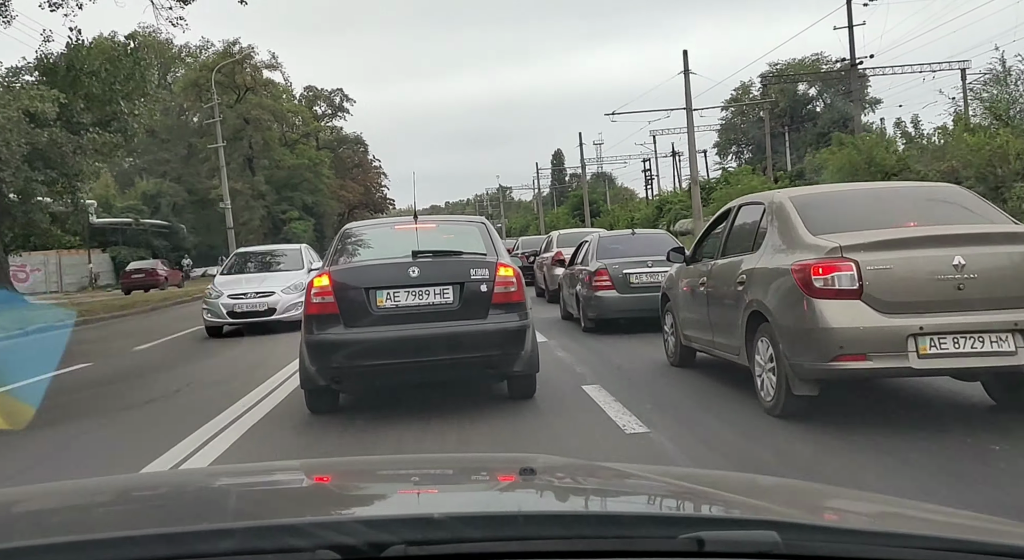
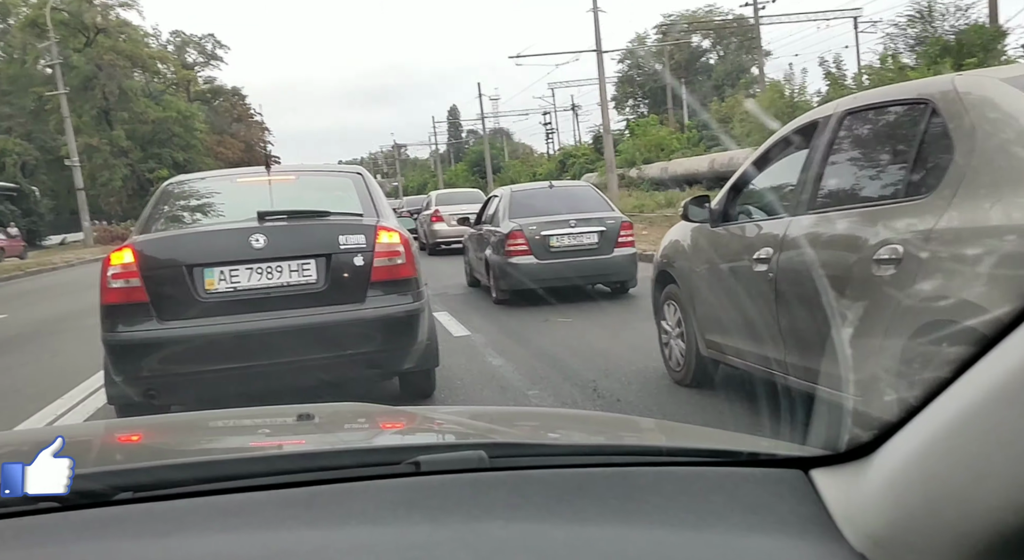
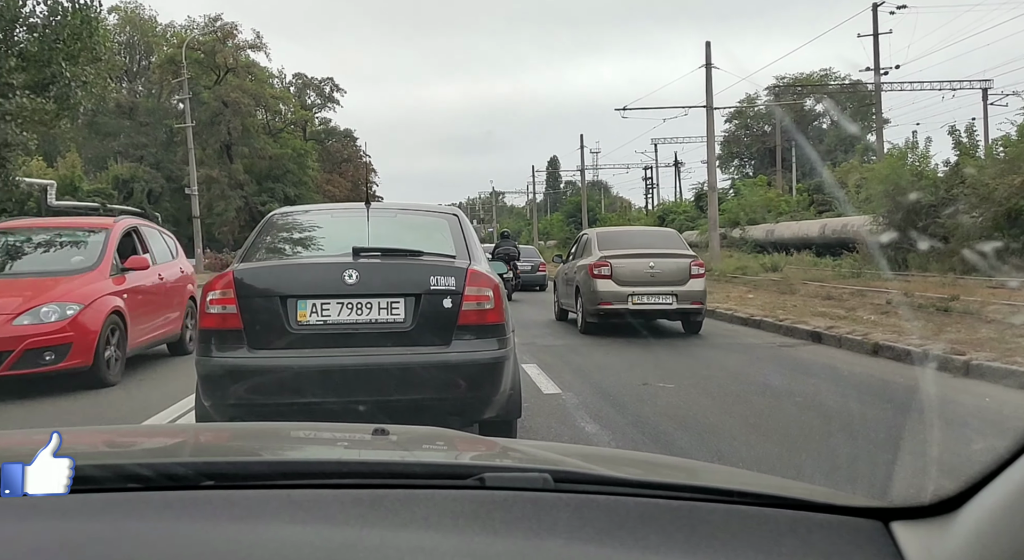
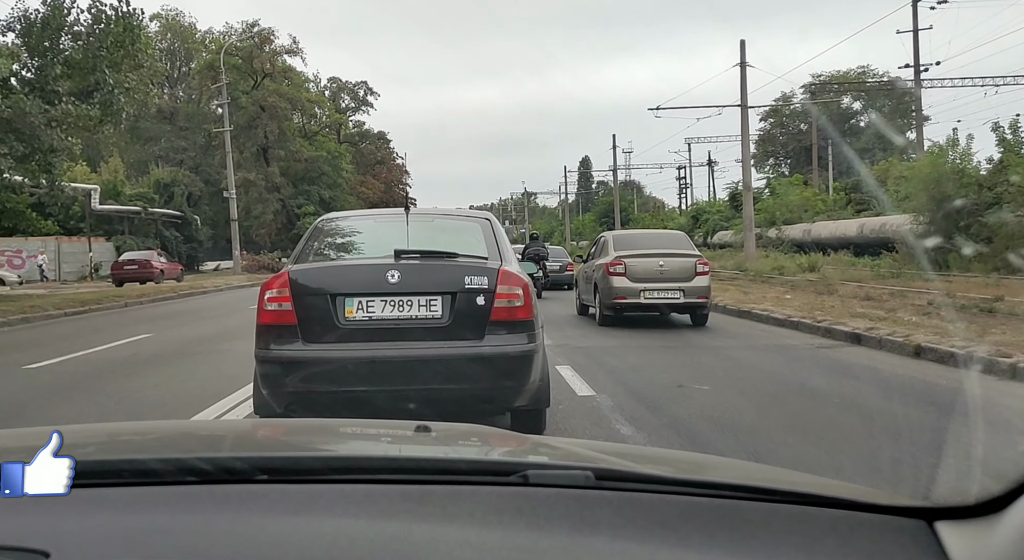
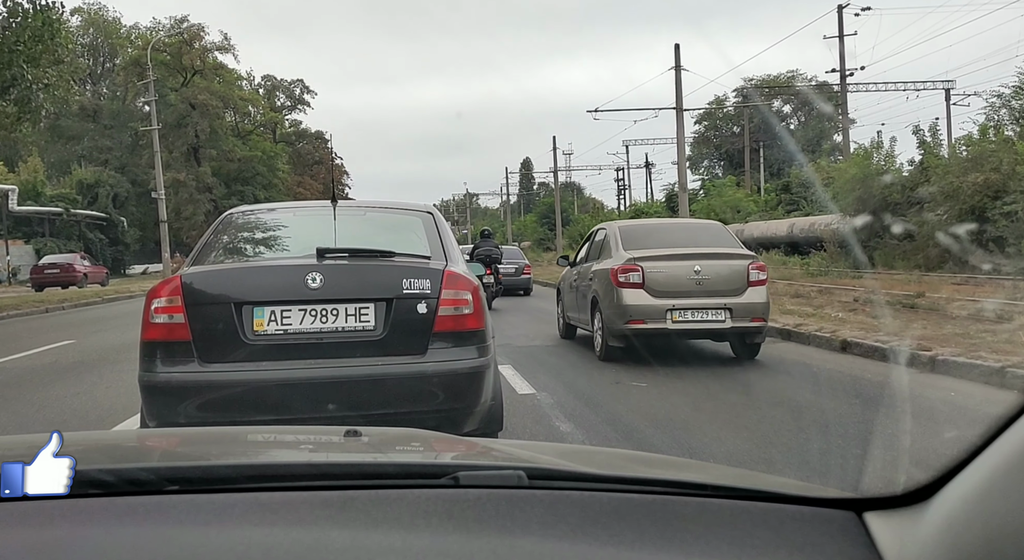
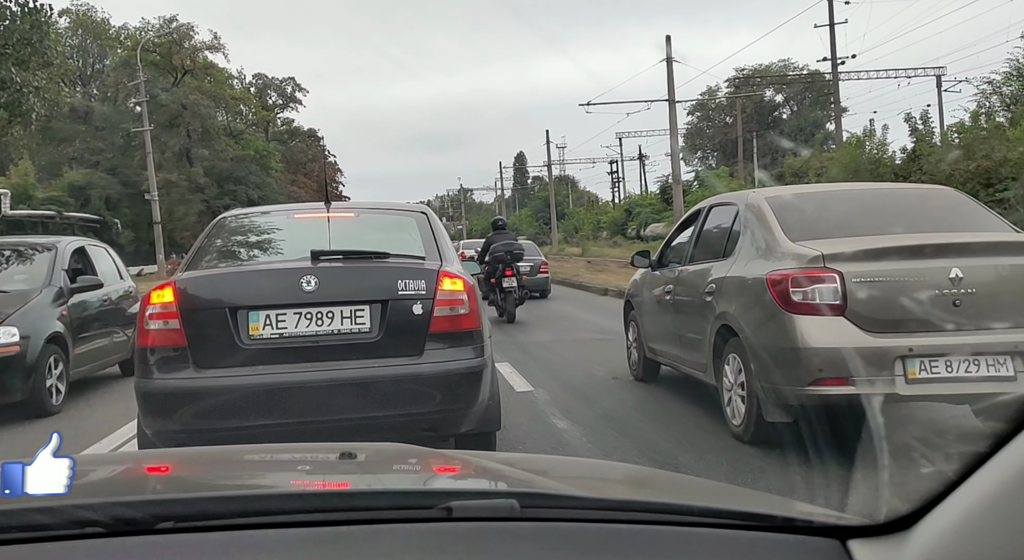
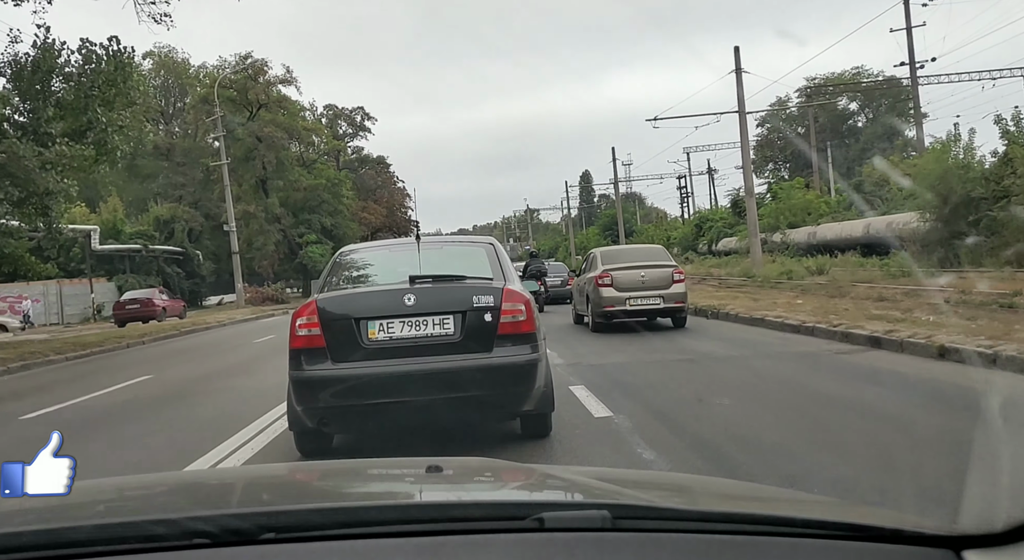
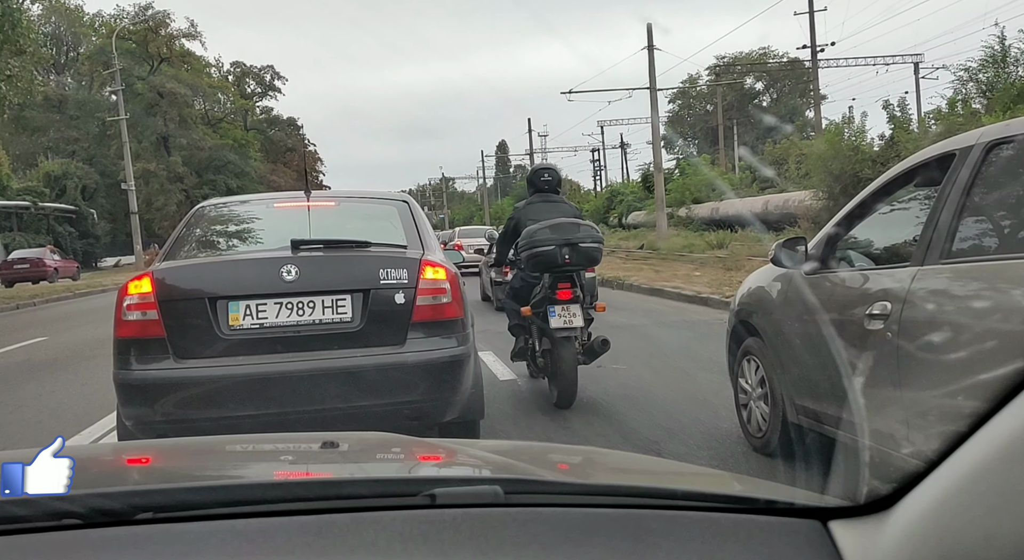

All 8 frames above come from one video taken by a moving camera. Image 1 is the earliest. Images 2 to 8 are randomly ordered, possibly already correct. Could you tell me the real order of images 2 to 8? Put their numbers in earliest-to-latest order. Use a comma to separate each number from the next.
2, 8, 6, 5, 3, 4, 7
